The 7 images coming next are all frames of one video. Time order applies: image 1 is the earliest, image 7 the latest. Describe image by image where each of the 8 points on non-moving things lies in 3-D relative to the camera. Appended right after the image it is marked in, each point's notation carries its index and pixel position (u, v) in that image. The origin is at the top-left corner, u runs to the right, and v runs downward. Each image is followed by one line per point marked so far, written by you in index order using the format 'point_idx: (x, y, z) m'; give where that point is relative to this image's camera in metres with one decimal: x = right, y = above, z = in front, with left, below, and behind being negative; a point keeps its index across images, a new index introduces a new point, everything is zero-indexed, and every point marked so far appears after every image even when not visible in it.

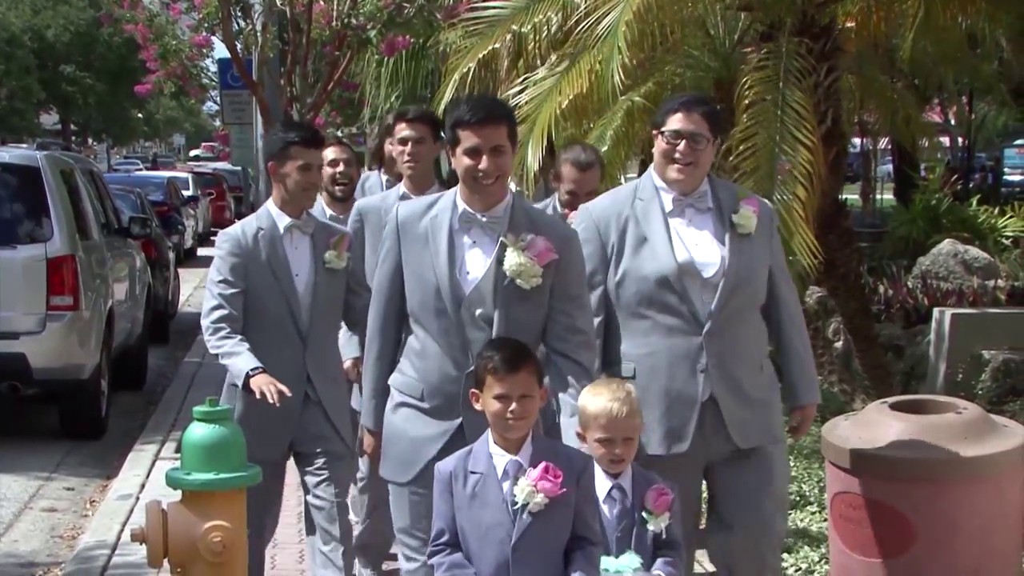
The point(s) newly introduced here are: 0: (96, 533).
0: (-1.3, -0.8, +5.3) m
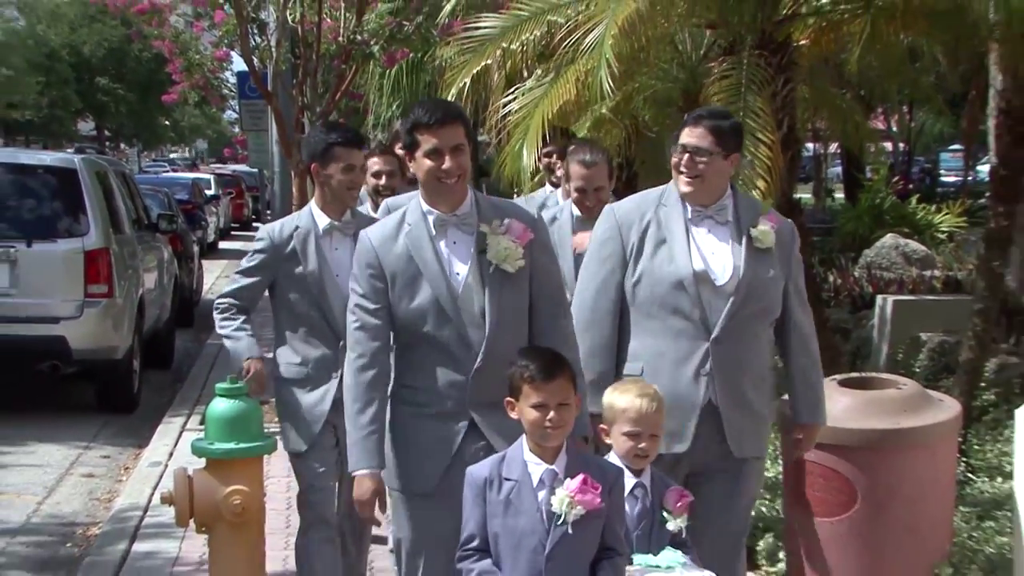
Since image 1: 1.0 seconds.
0: (-1.3, -0.7, +5.8) m
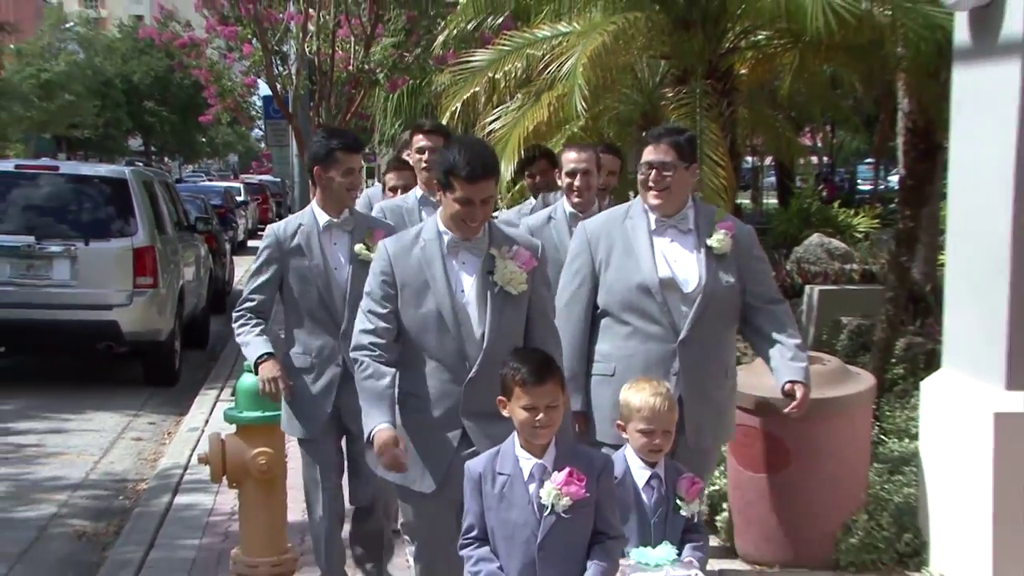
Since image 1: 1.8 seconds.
0: (-1.4, -0.7, +6.7) m
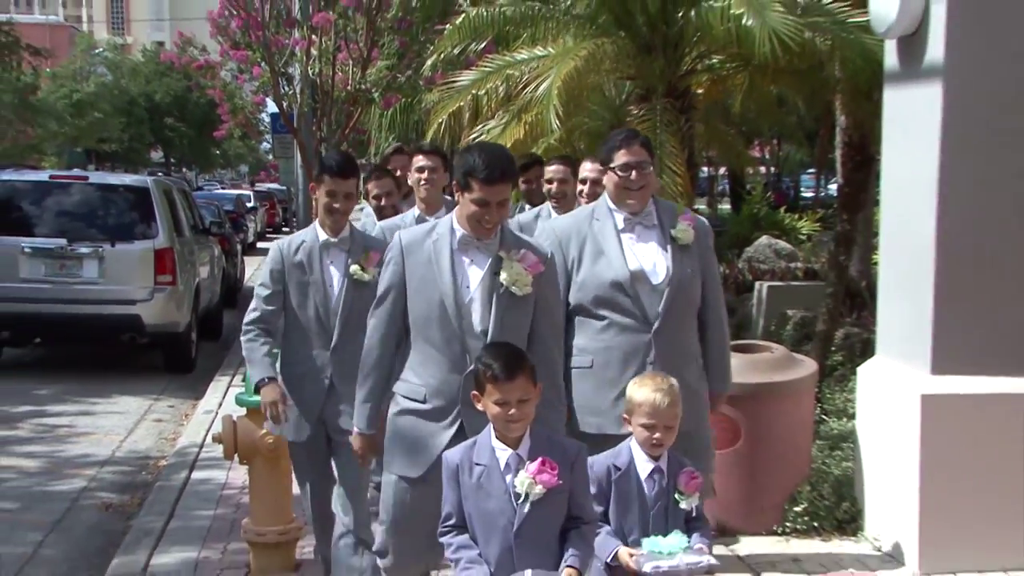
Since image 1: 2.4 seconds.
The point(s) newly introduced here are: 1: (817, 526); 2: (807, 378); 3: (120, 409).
0: (-1.5, -0.7, +7.3) m
1: (+1.2, -0.9, +6.1) m
2: (+1.1, -0.3, +6.2) m
3: (-2.0, -0.6, +8.2) m
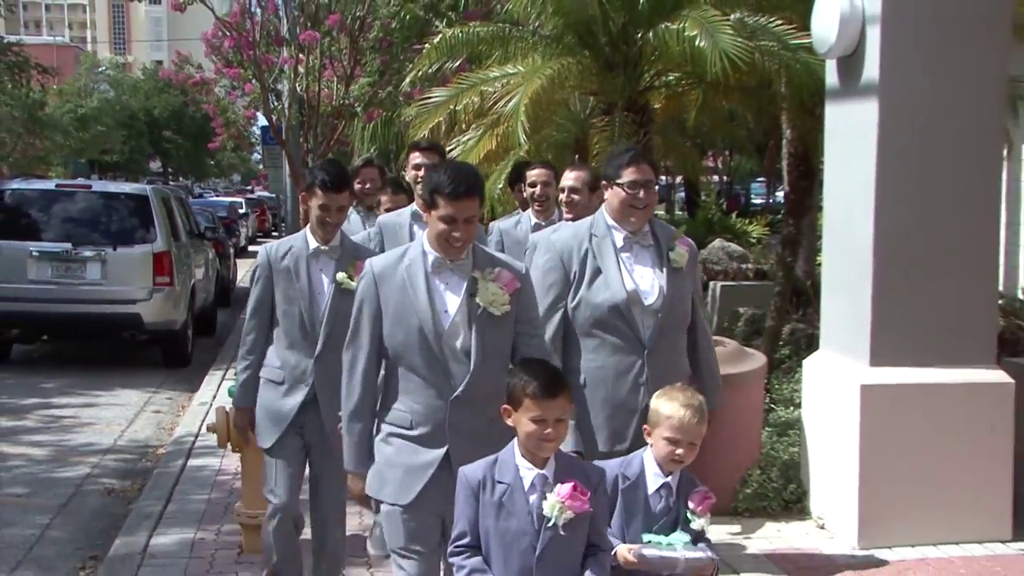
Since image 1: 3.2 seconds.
0: (-1.6, -0.7, +7.8) m
1: (+1.1, -0.9, +6.7) m
2: (+1.0, -0.3, +6.7) m
3: (-2.1, -0.6, +8.7) m
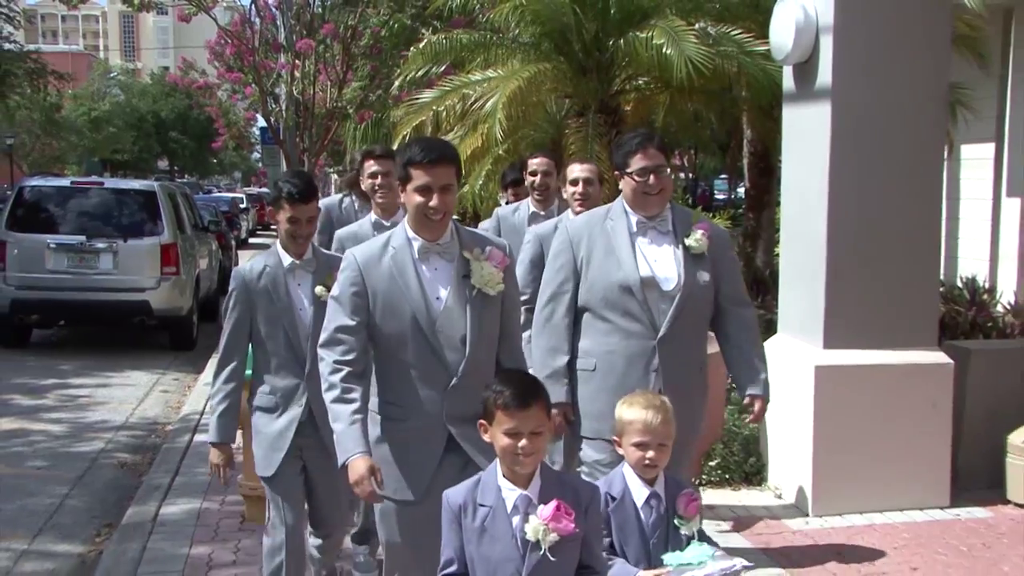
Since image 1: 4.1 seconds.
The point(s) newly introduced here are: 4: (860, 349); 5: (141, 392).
0: (-1.7, -0.6, +8.3) m
1: (+1.0, -0.9, +7.2) m
2: (+0.9, -0.3, +7.2) m
3: (-2.2, -0.5, +9.2) m
4: (+1.5, -0.3, +6.7) m
5: (-2.1, -0.6, +8.8) m
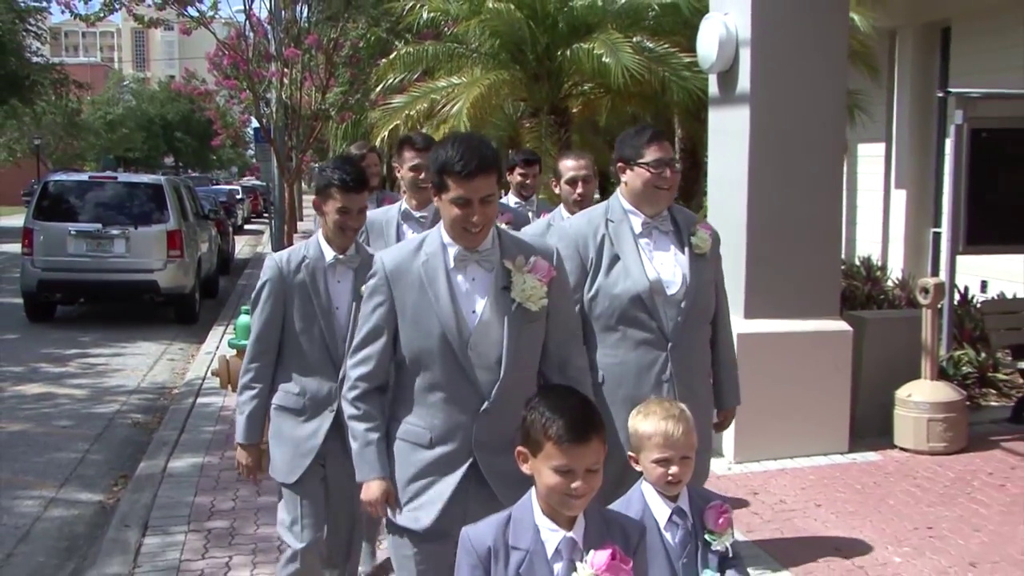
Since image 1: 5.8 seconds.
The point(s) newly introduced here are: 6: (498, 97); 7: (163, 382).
0: (-1.9, -0.5, +9.4) m
1: (+0.8, -0.7, +8.3) m
2: (+0.8, -0.2, +8.4) m
3: (-2.4, -0.4, +10.3) m
4: (+1.3, -0.2, +7.9) m
5: (-2.3, -0.5, +9.9) m
6: (-0.1, +1.3, +10.7) m
7: (-2.1, -0.6, +9.4) m
